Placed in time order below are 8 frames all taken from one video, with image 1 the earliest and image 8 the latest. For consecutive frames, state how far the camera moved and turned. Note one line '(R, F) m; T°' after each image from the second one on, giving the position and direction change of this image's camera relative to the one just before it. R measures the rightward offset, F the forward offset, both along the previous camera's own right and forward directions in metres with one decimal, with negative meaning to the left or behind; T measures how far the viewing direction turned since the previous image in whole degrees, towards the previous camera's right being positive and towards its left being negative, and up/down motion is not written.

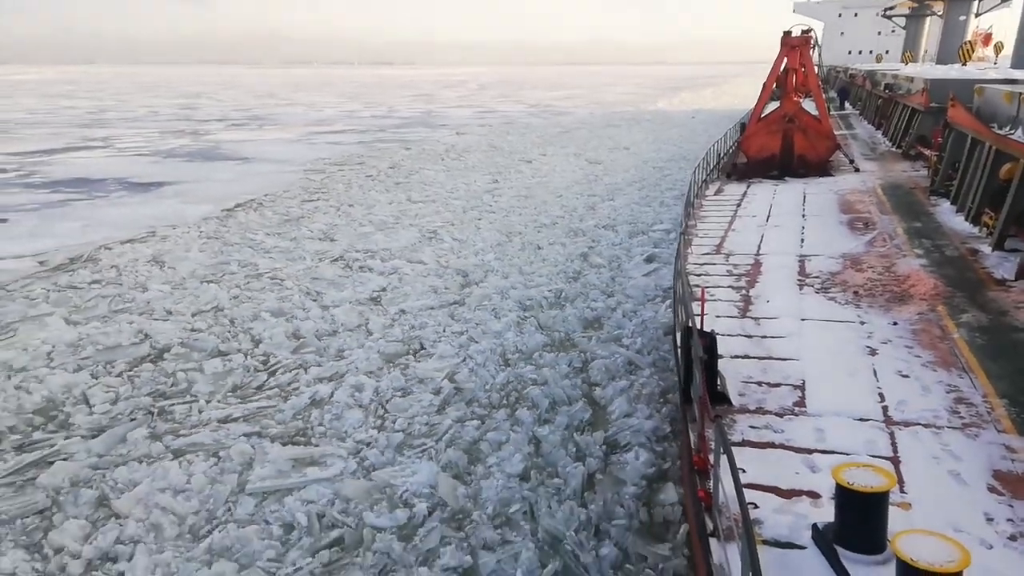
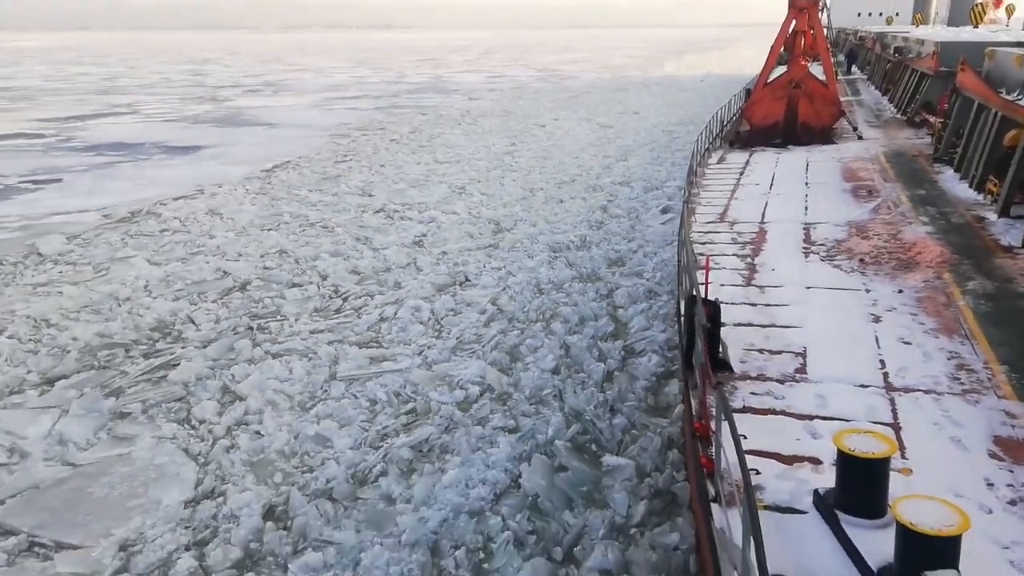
(-0.2, -1.1) m; 0°
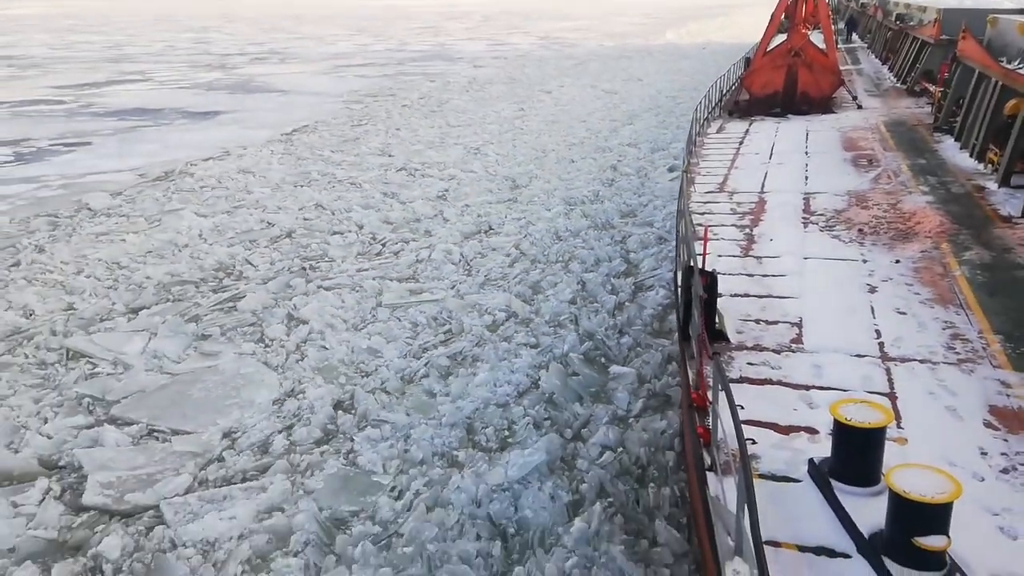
(-0.1, -0.9) m; 0°
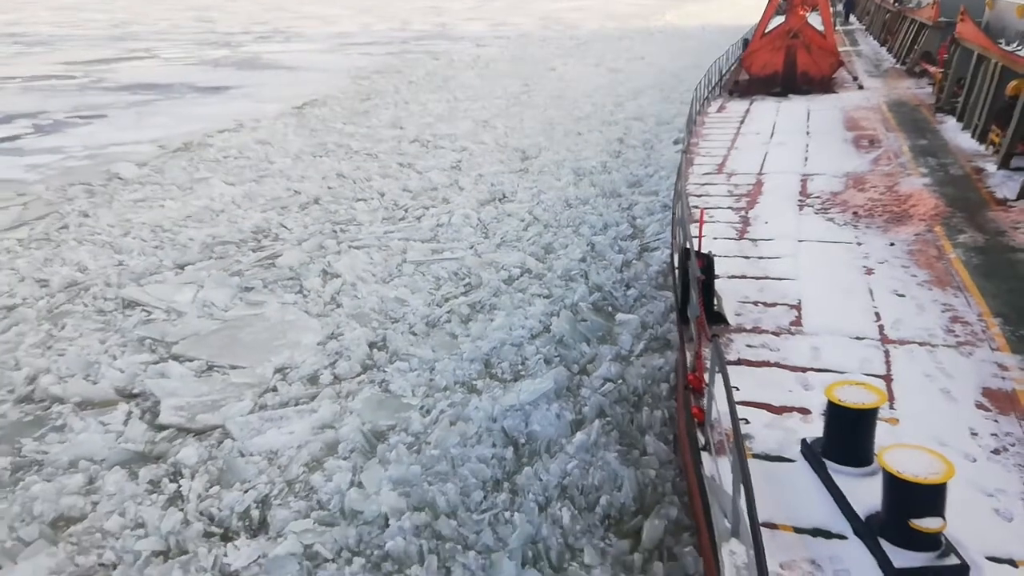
(-0.1, -0.7) m; 0°
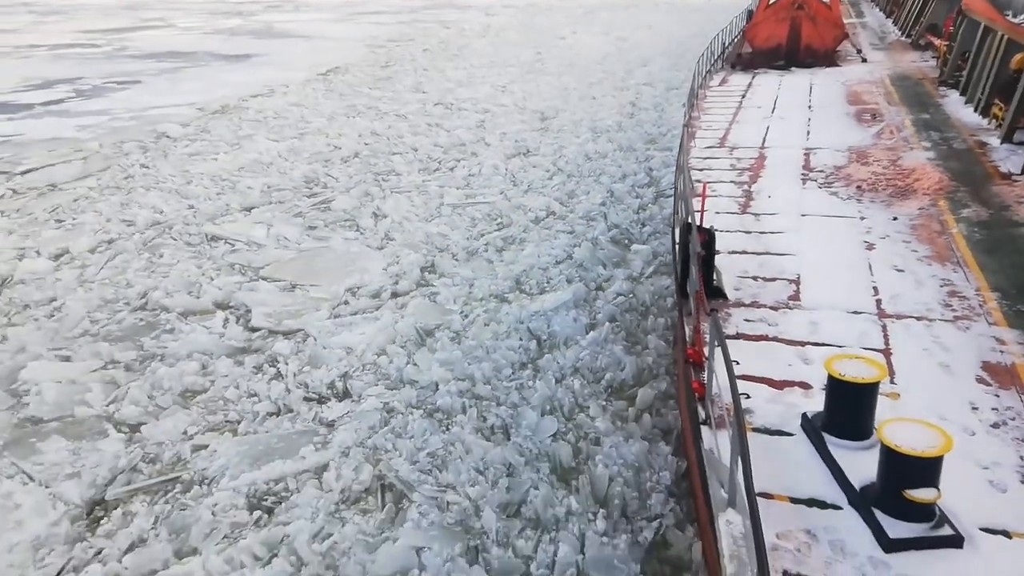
(-0.1, -1.3) m; 0°
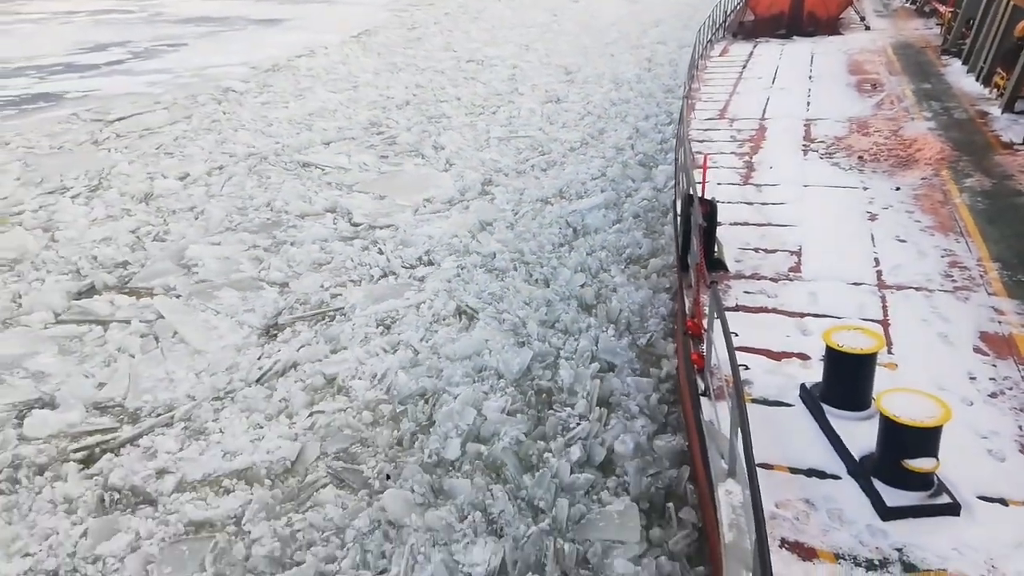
(-0.3, -2.3) m; 0°
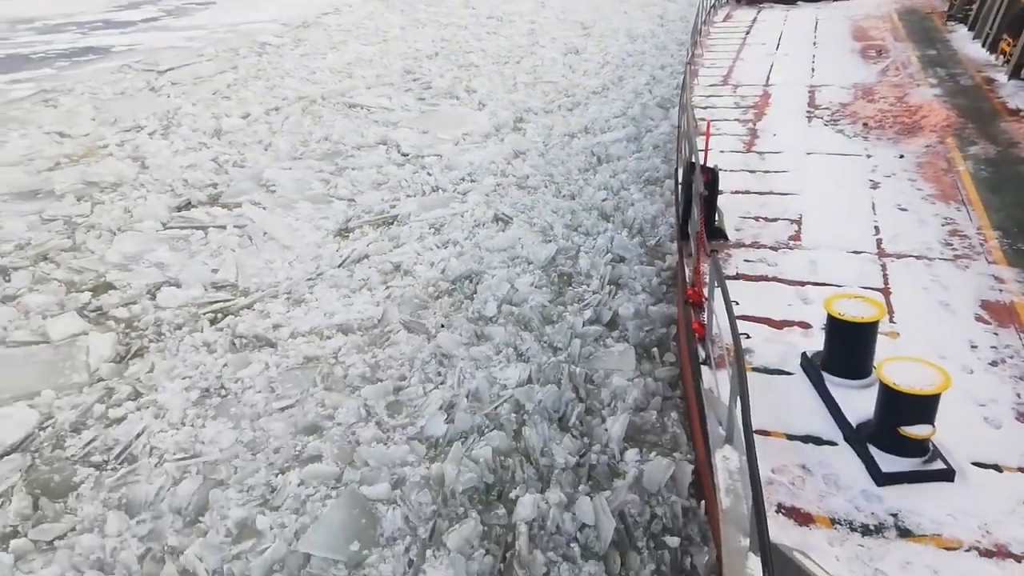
(-0.2, -1.8) m; 0°
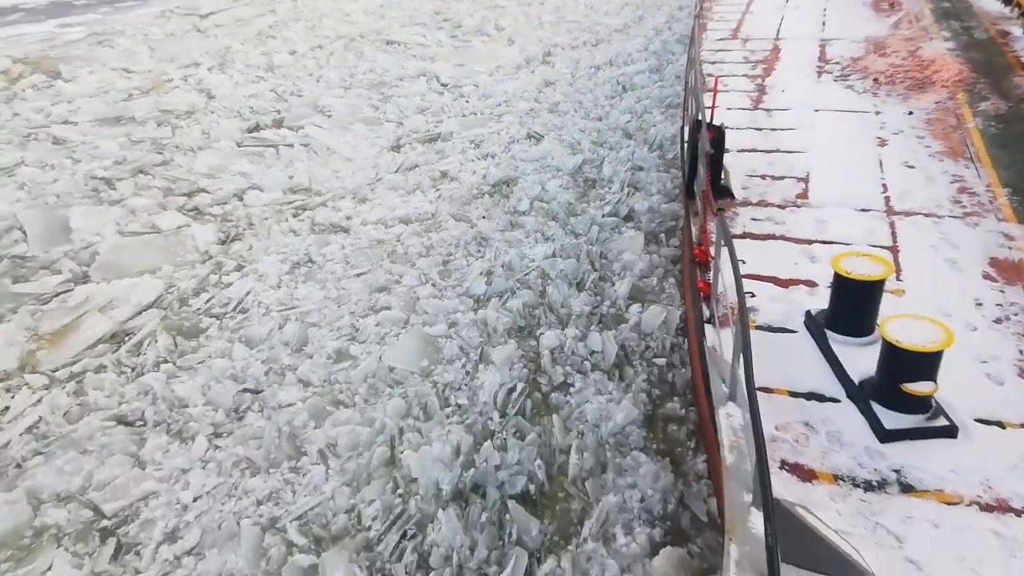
(-0.2, -1.6) m; -1°
